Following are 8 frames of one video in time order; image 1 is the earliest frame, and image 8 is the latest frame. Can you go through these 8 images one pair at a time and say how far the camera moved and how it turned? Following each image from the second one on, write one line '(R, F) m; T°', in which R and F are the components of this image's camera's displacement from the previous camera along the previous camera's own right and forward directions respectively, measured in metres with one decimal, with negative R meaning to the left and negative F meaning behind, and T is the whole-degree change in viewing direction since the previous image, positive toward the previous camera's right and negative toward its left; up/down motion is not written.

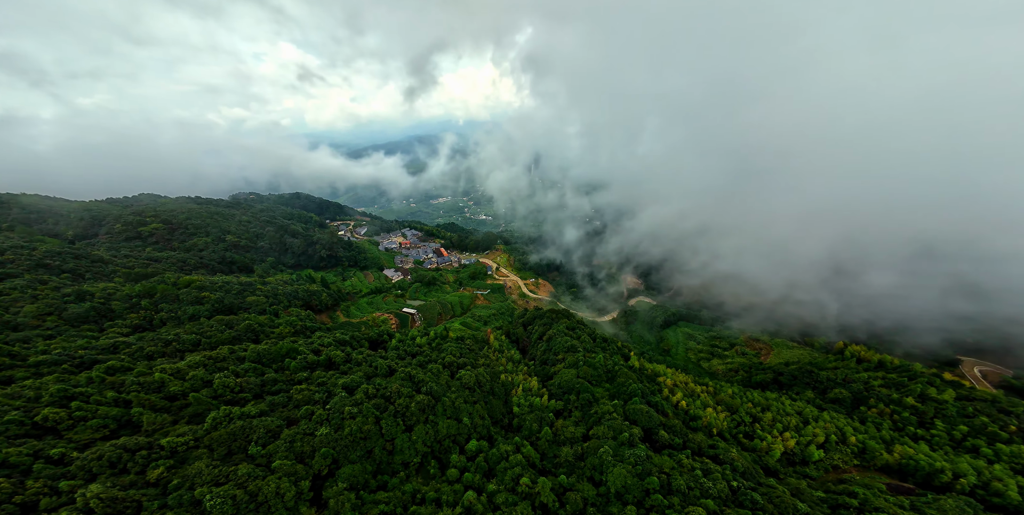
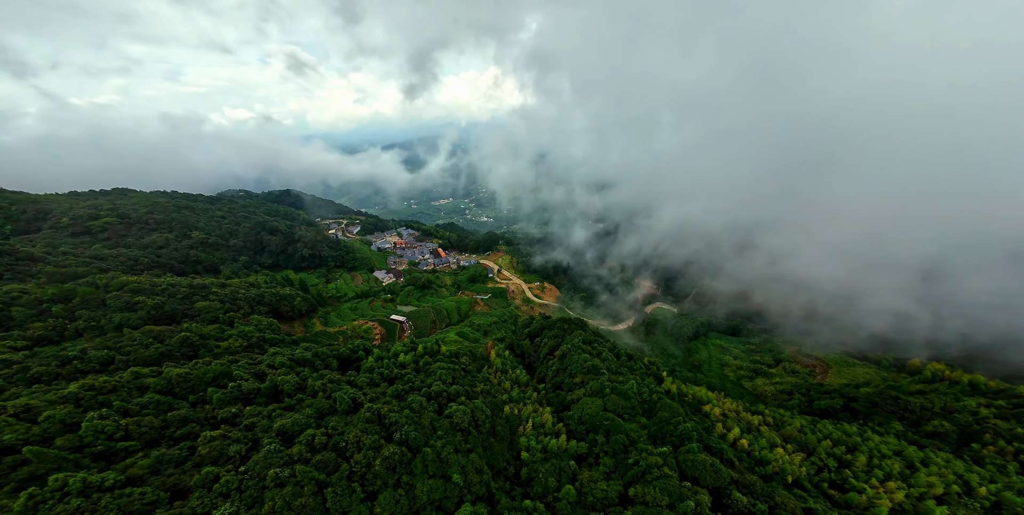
(-0.5, +10.8) m; 0°
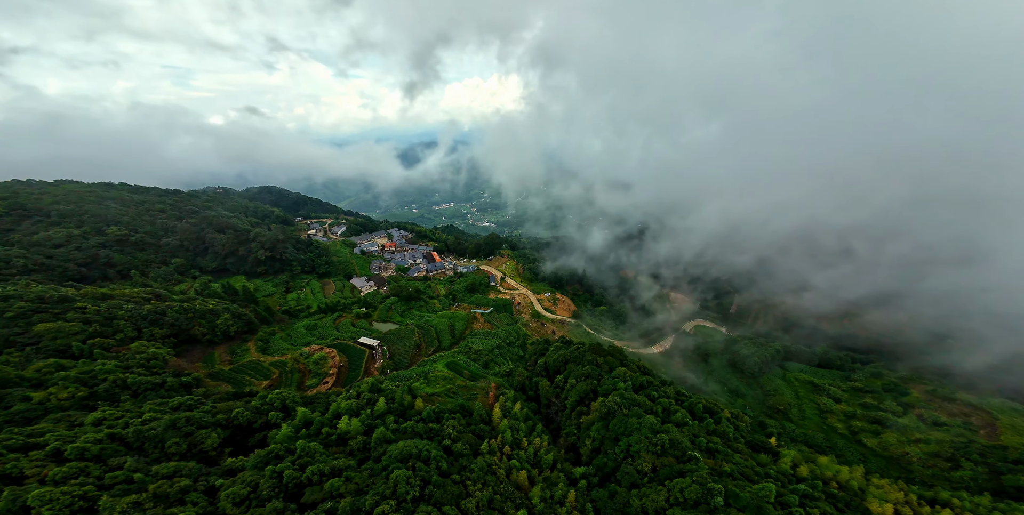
(-1.1, +17.6) m; -1°
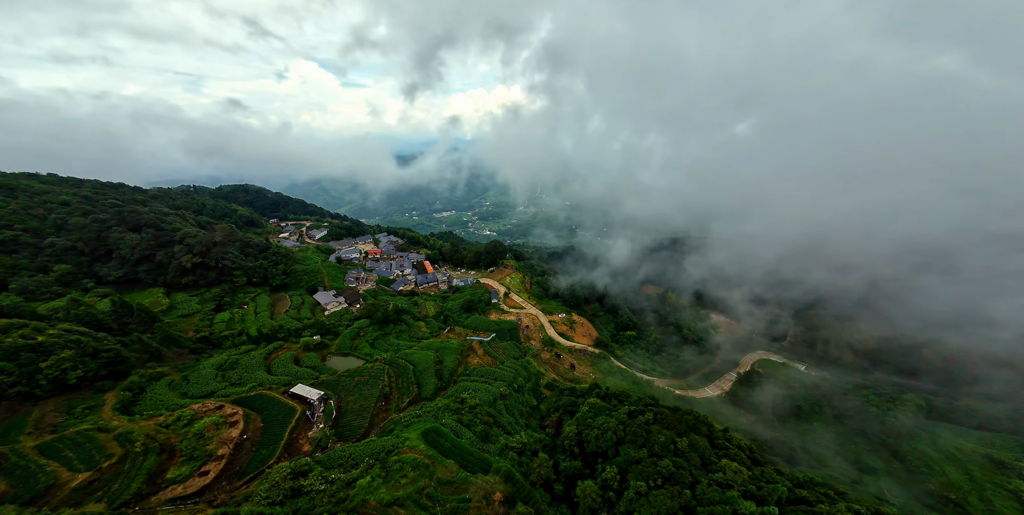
(-1.2, +16.7) m; 0°
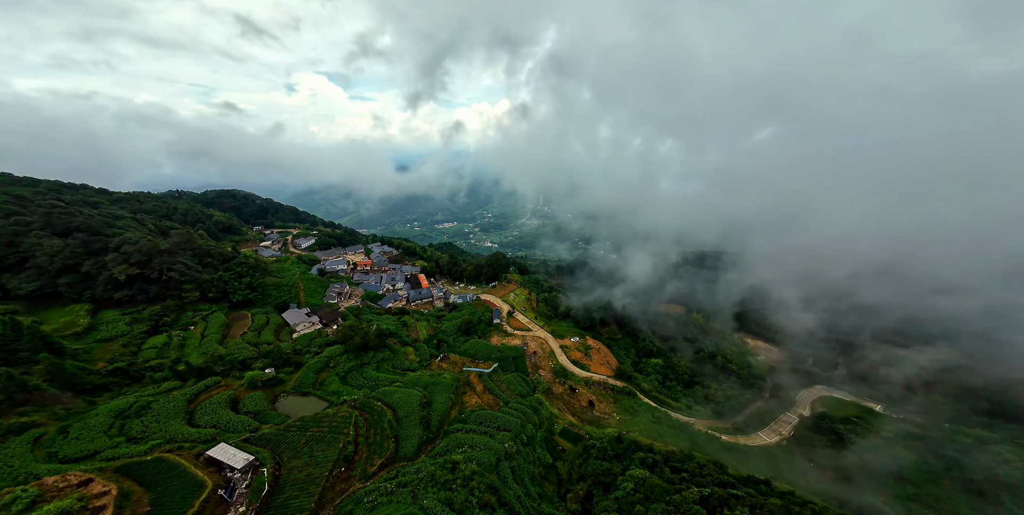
(-0.6, +9.3) m; -1°
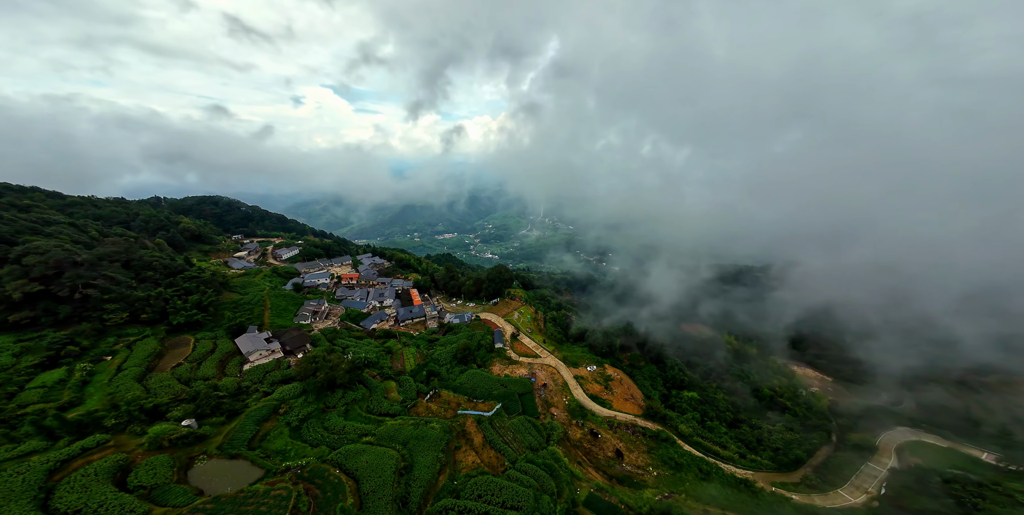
(-0.6, +9.1) m; 0°
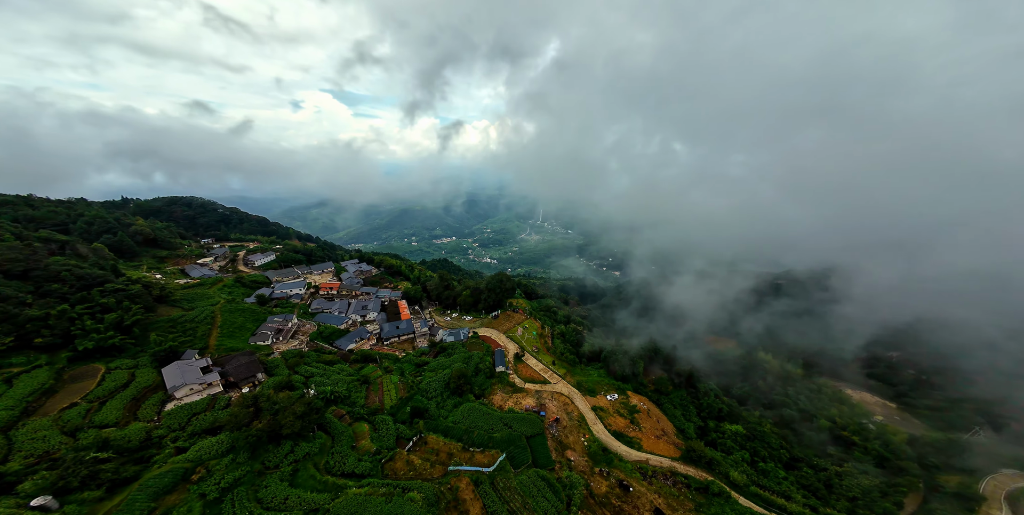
(-0.7, +8.6) m; 0°
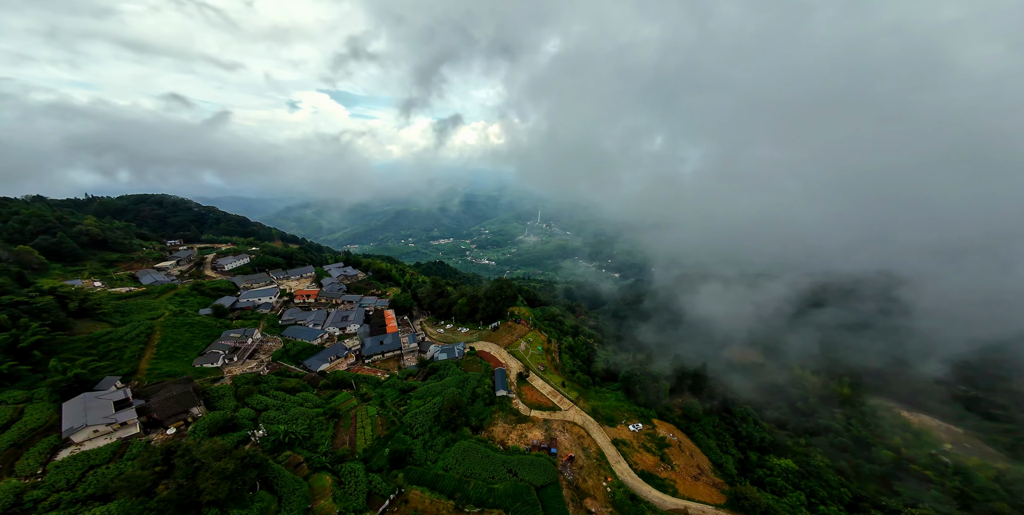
(-0.6, +7.0) m; 0°
